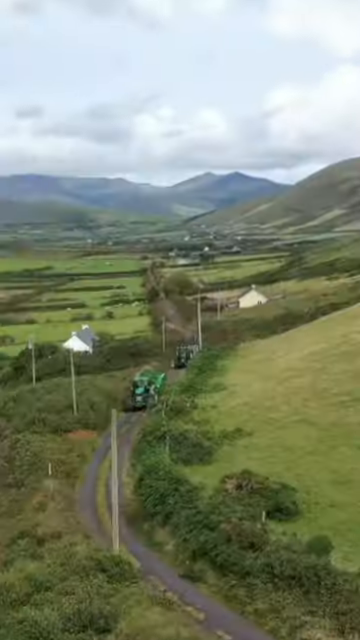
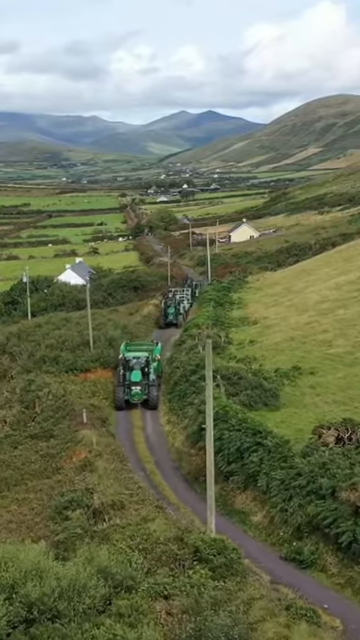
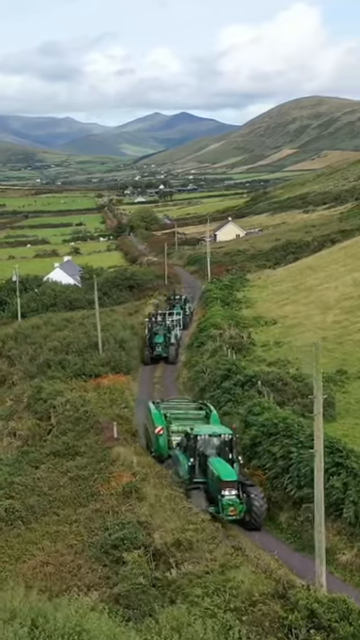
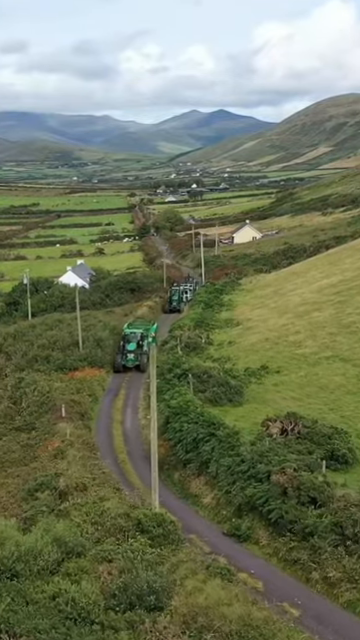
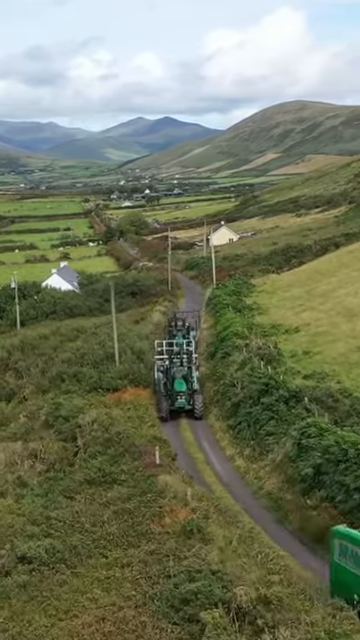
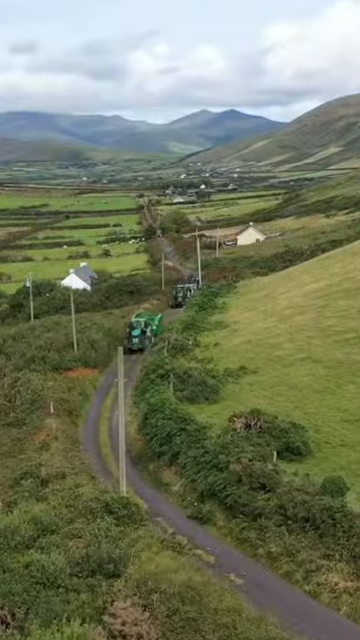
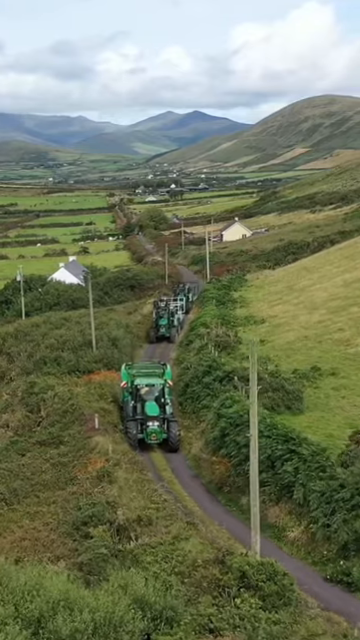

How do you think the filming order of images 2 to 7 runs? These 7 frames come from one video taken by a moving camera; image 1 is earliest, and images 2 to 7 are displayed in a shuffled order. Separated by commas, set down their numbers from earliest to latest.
6, 4, 2, 7, 3, 5
